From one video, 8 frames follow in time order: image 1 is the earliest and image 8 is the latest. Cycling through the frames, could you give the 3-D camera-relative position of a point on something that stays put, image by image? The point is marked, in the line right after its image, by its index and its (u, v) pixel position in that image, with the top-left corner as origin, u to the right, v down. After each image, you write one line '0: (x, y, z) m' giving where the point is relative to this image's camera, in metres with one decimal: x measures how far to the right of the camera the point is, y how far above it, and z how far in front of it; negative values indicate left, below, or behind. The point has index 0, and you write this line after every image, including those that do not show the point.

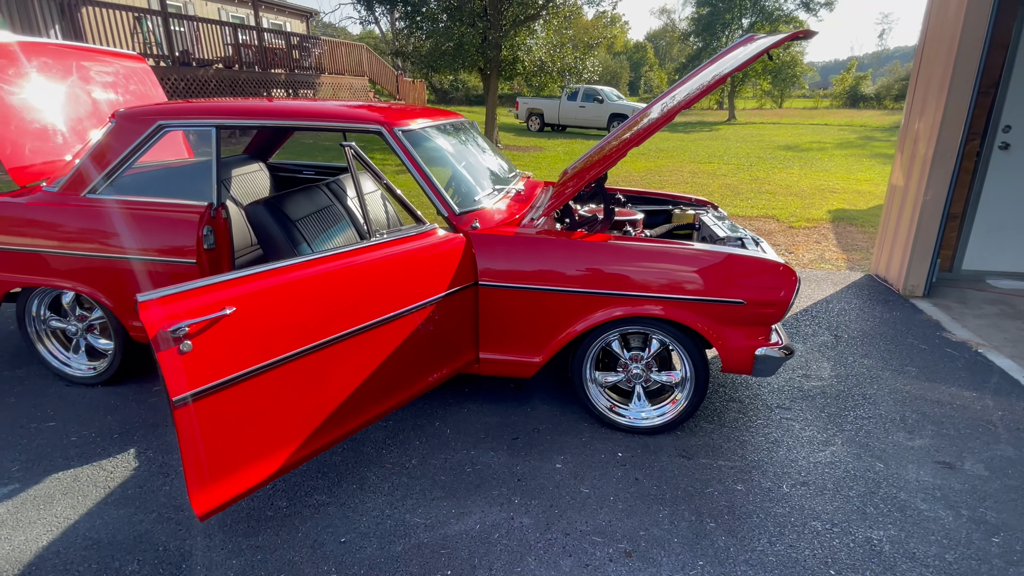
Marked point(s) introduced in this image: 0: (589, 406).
0: (+0.4, -0.6, +2.8) m
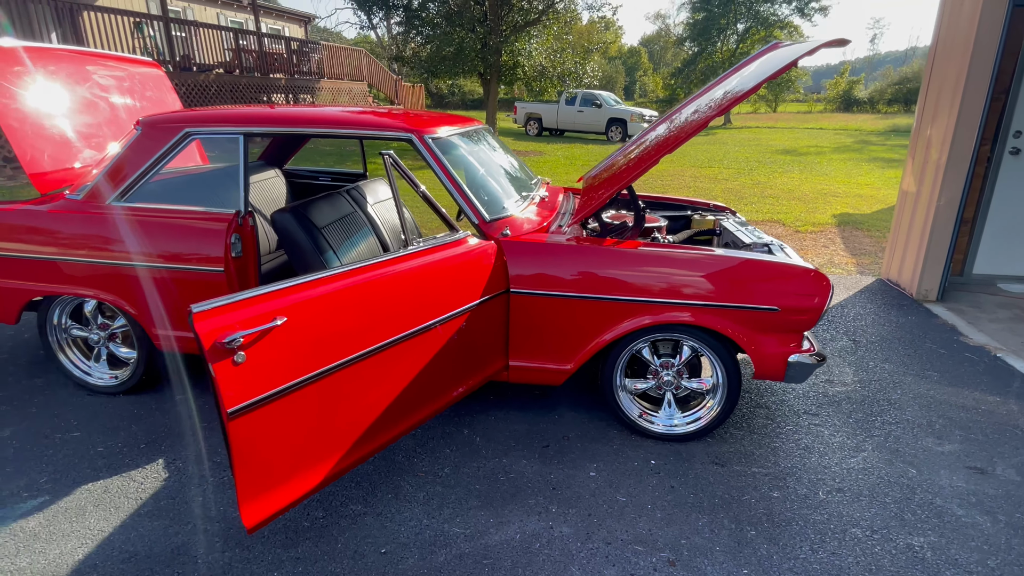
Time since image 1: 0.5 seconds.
0: (+0.5, -0.6, +2.8) m
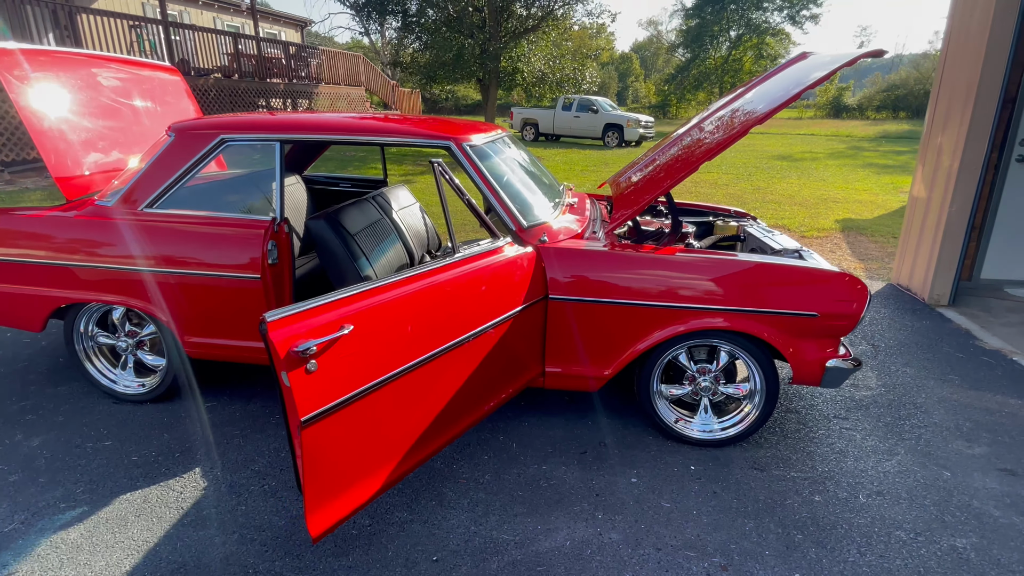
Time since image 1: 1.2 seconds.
0: (+0.7, -0.7, +2.8) m
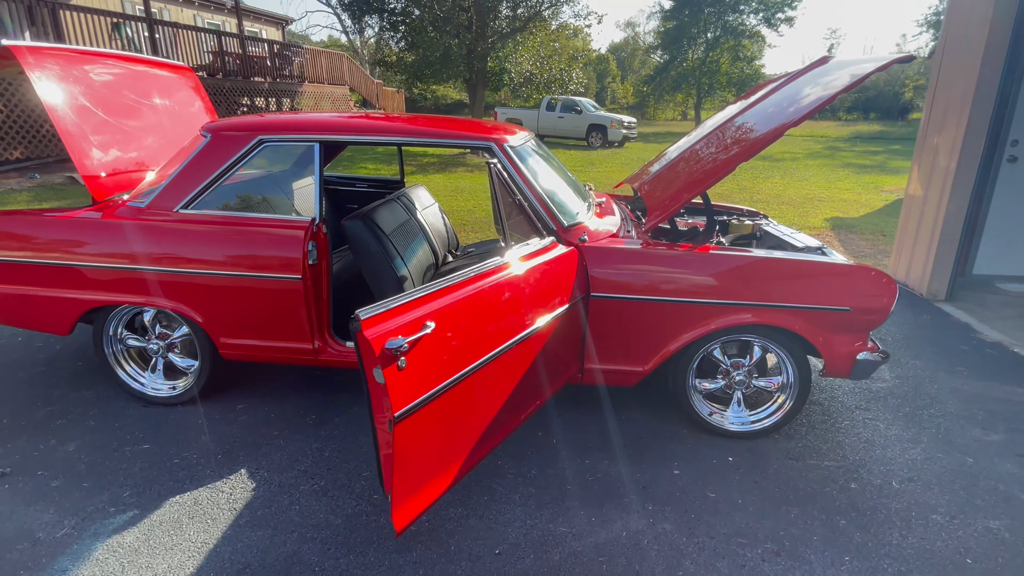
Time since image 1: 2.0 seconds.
0: (+0.9, -0.6, +2.9) m
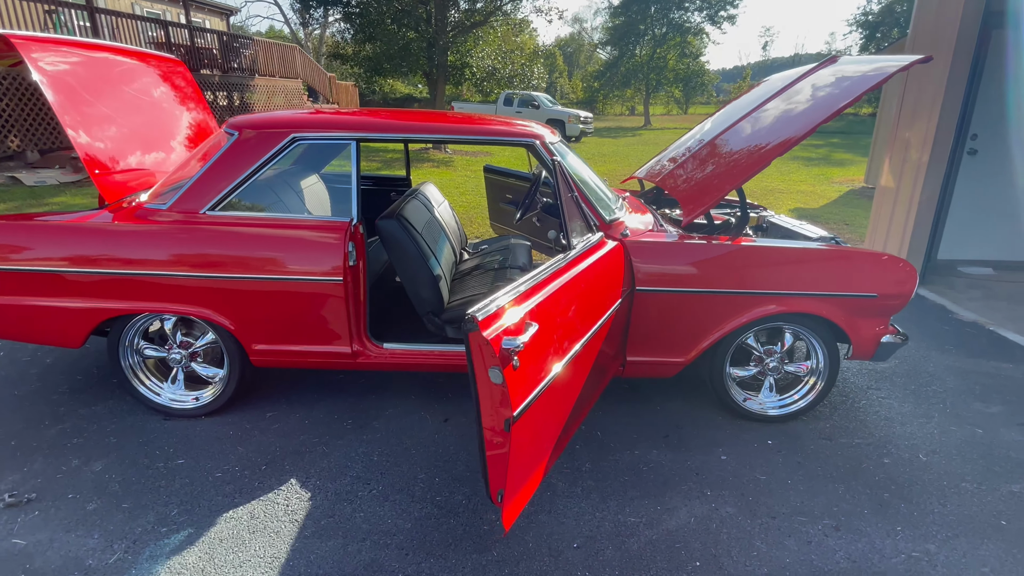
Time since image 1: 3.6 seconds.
0: (+1.1, -0.6, +3.0) m
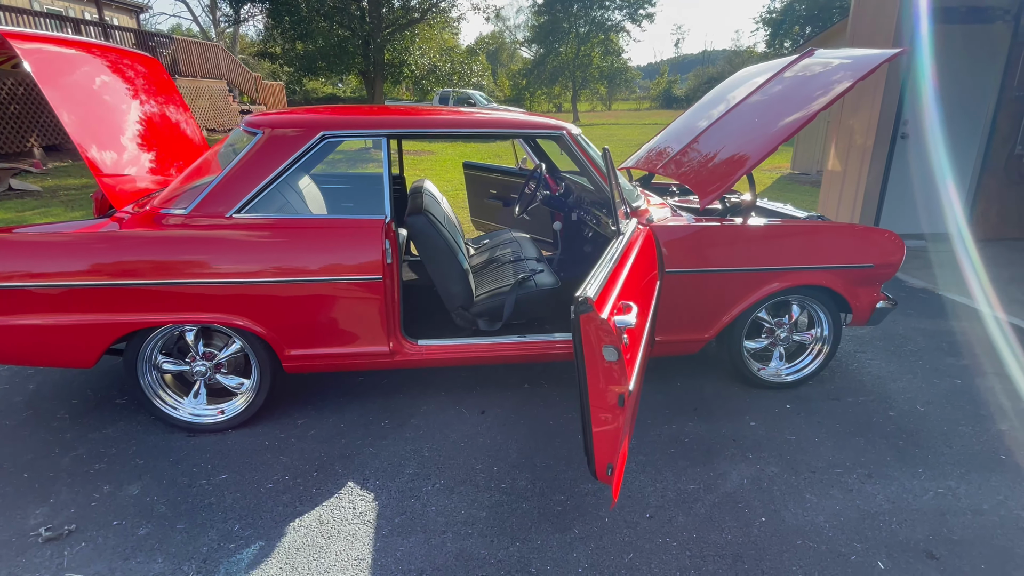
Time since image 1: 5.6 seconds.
0: (+1.3, -0.5, +3.2) m
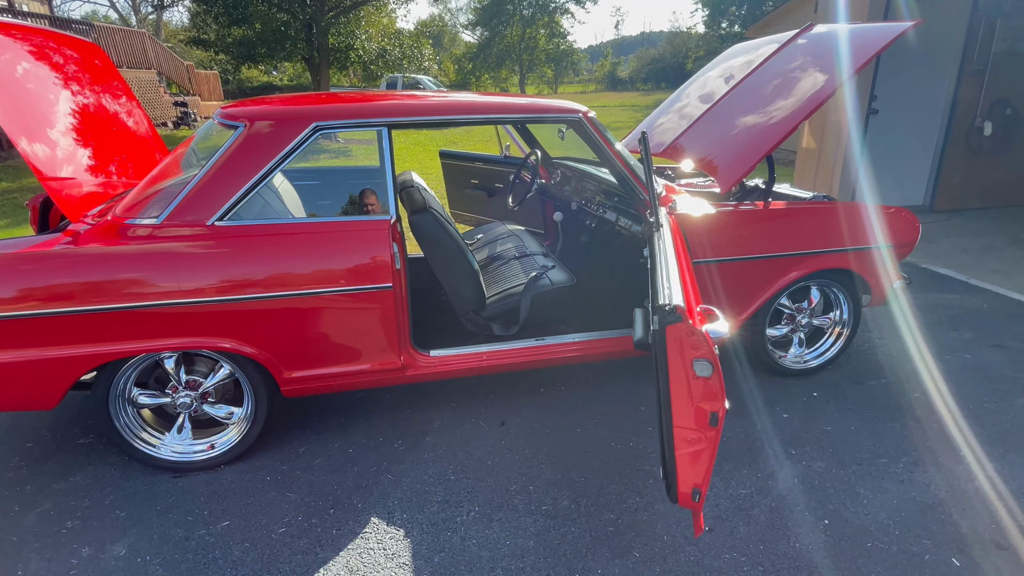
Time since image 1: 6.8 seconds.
0: (+1.4, -0.4, +3.1) m
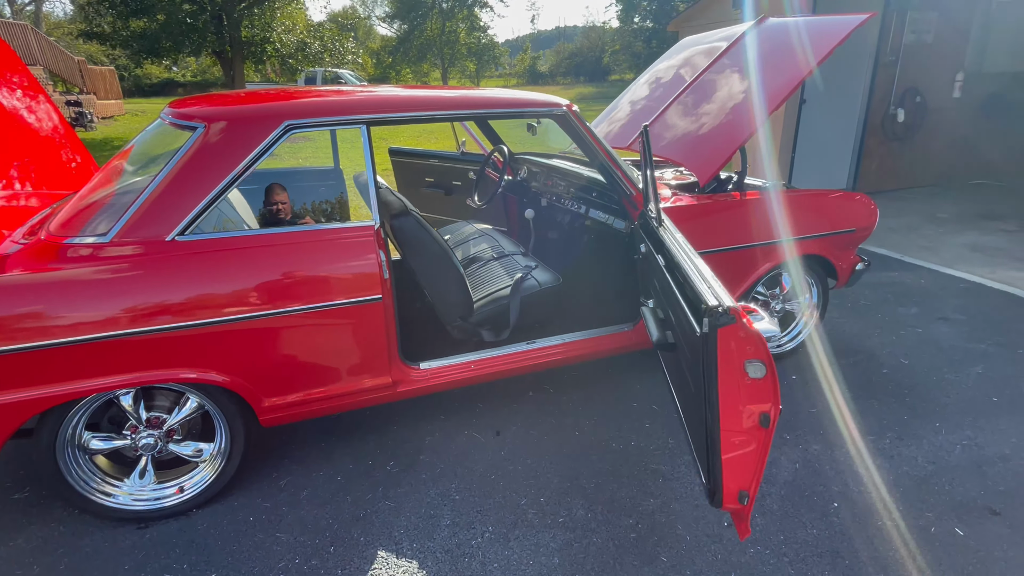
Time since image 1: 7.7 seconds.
0: (+1.3, -0.3, +3.2) m
